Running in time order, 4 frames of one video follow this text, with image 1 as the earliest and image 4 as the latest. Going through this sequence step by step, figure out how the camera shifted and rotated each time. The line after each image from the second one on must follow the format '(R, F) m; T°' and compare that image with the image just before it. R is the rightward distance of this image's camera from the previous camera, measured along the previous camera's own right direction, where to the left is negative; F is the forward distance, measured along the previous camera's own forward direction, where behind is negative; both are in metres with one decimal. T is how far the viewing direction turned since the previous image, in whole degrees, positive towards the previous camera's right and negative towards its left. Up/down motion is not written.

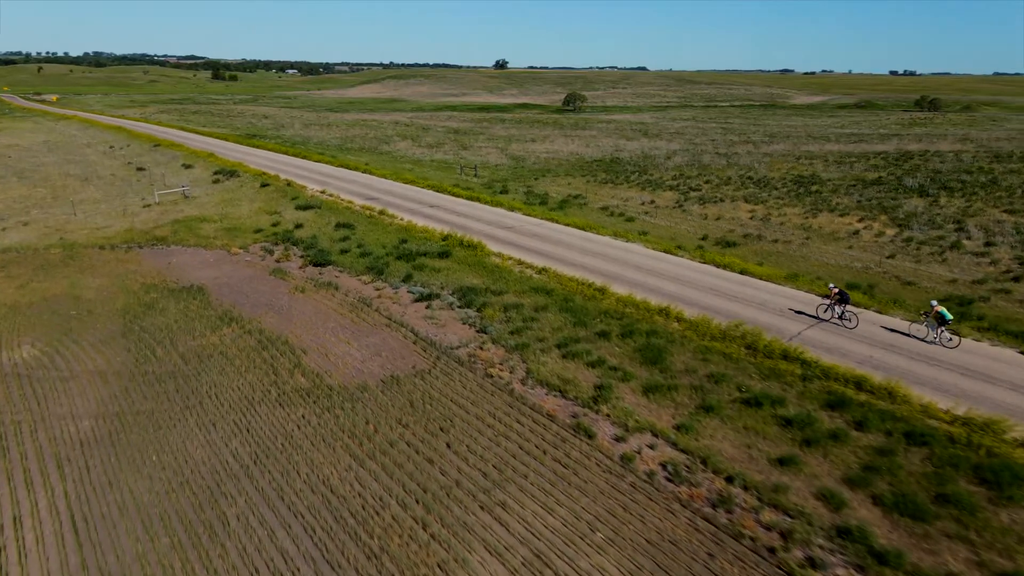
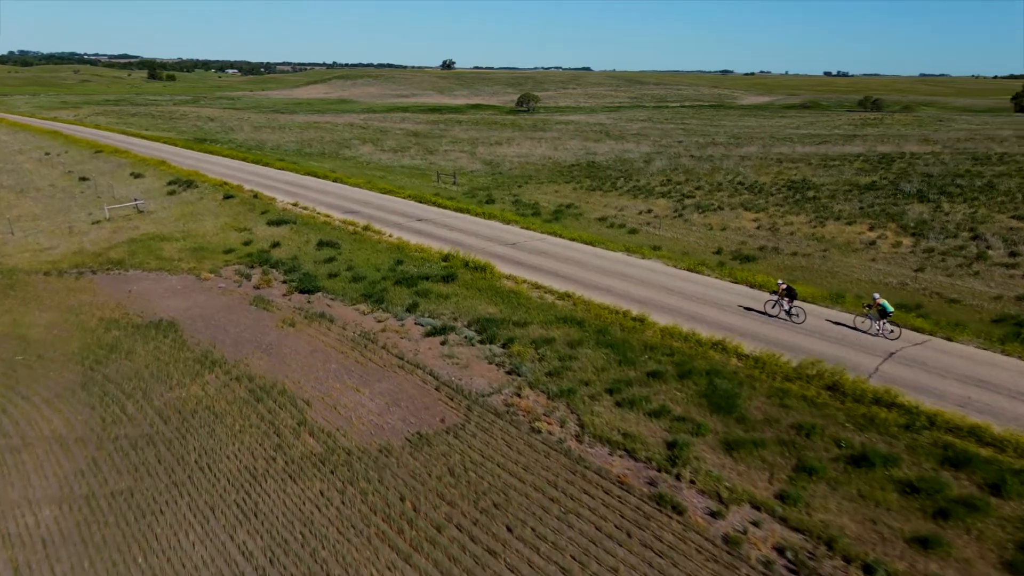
(-1.9, +2.5) m; +4°
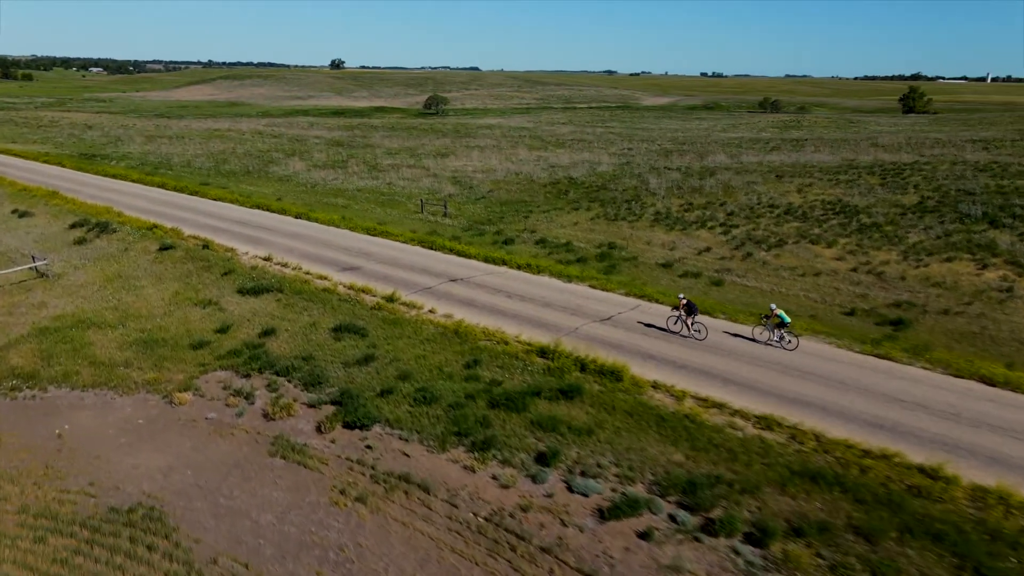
(-5.3, +7.5) m; +8°
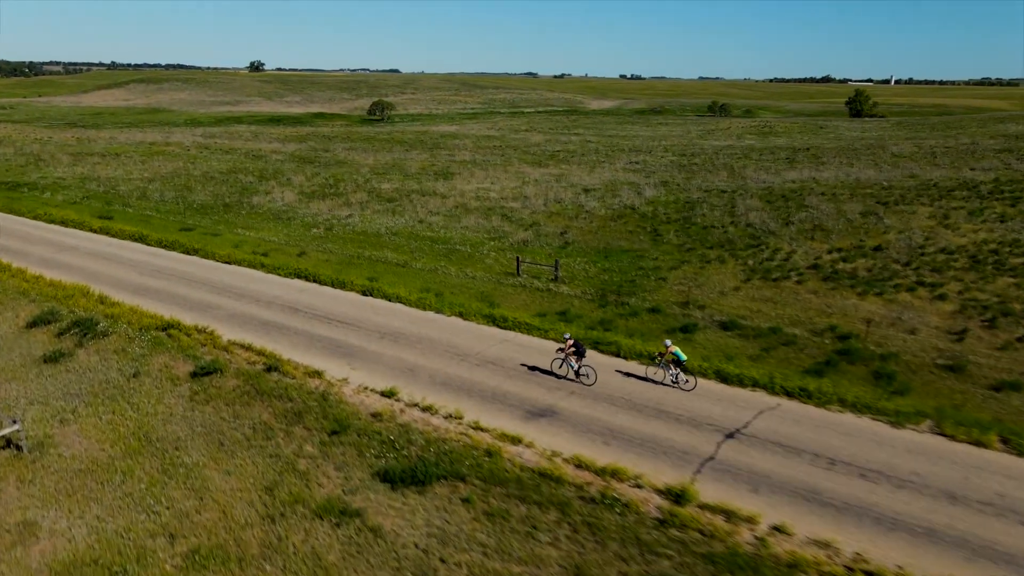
(-7.4, +9.2) m; +6°
